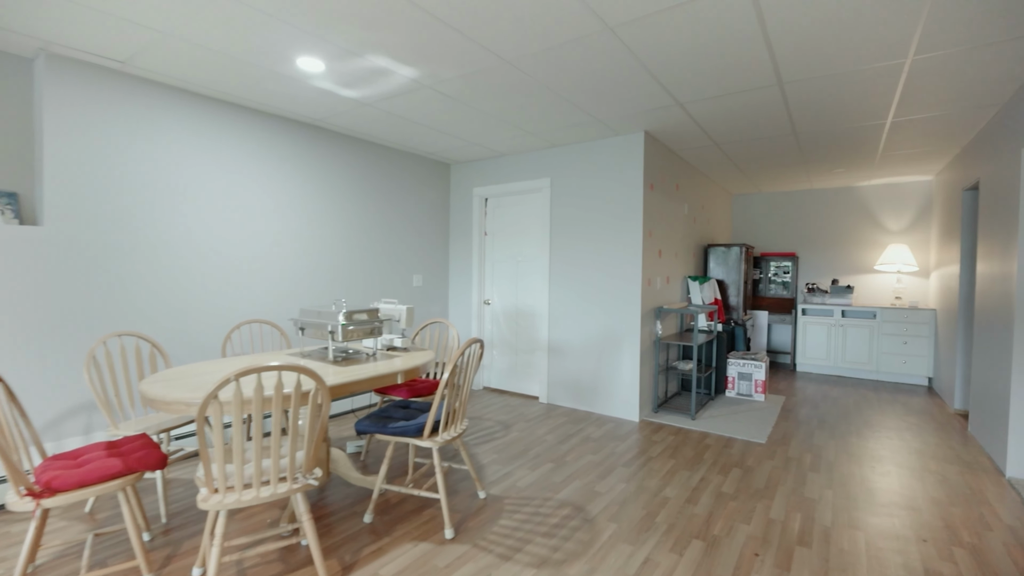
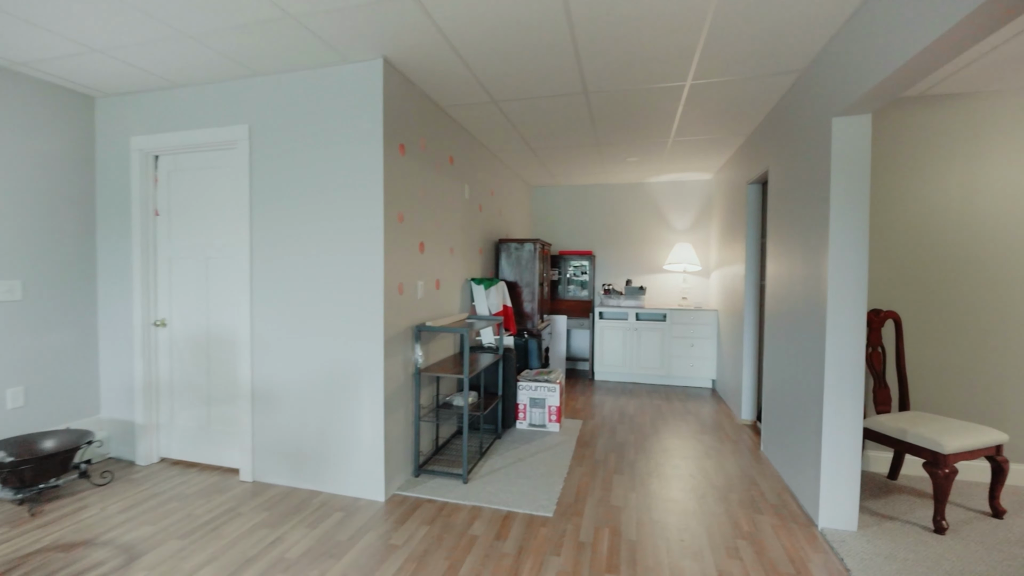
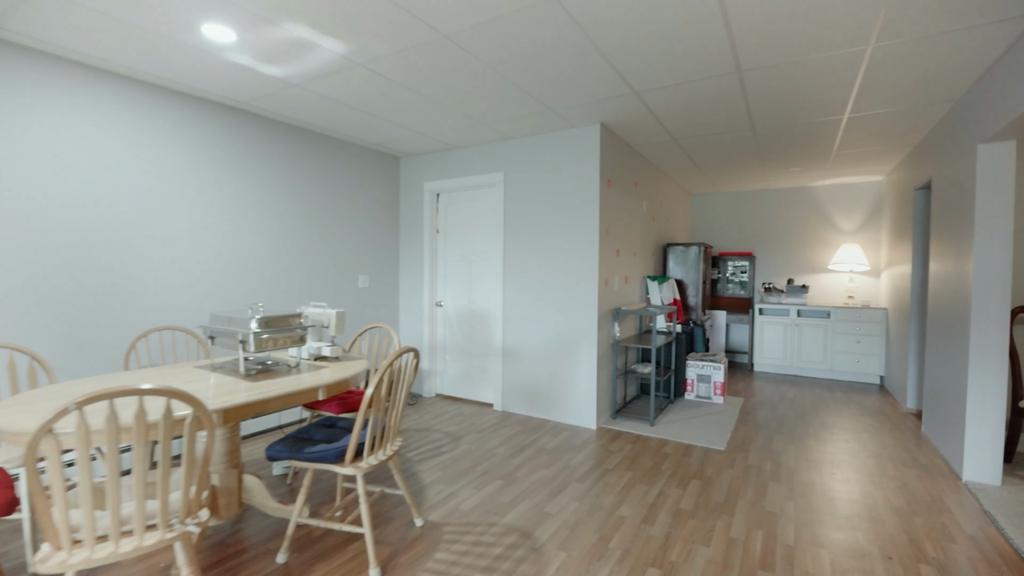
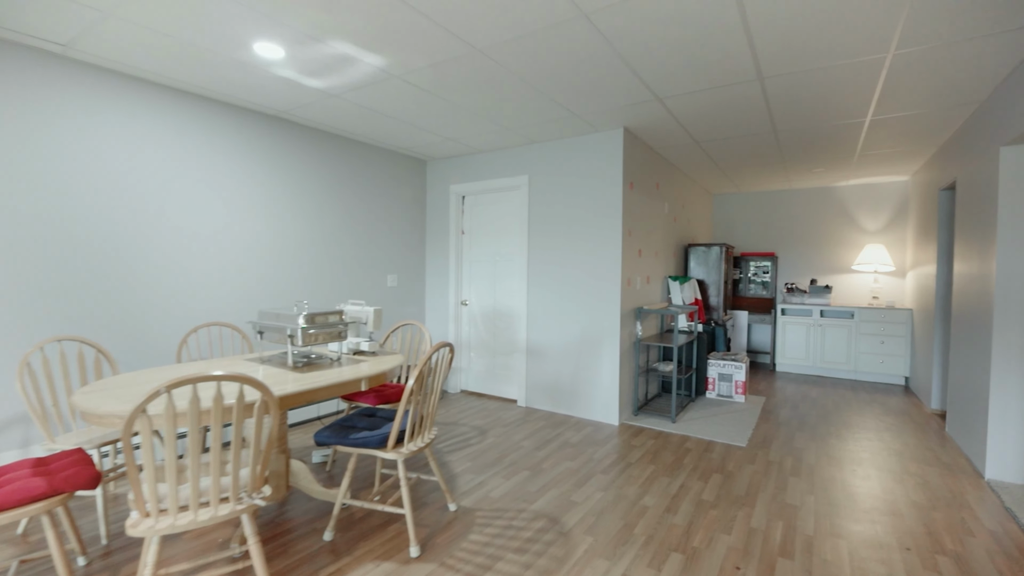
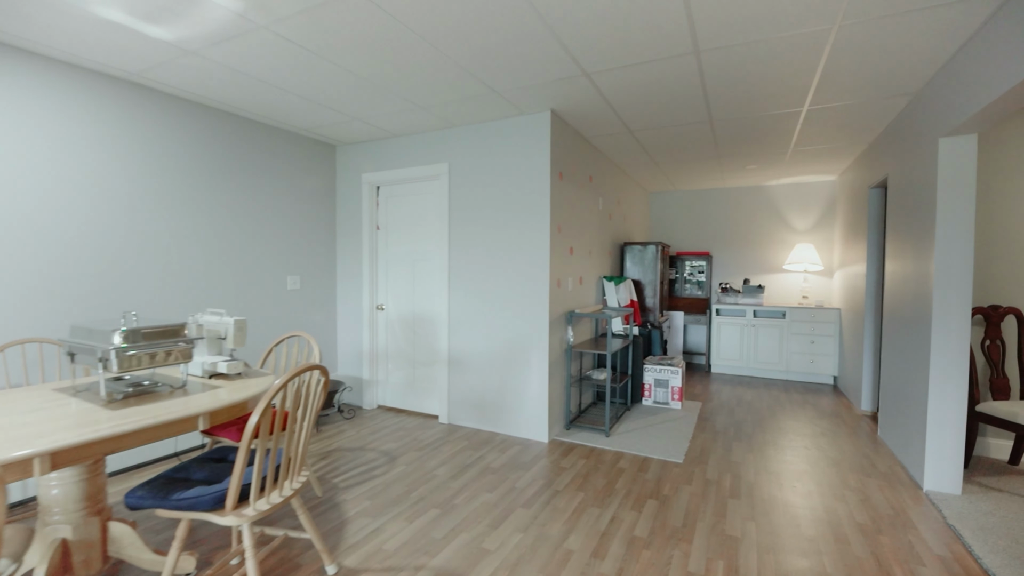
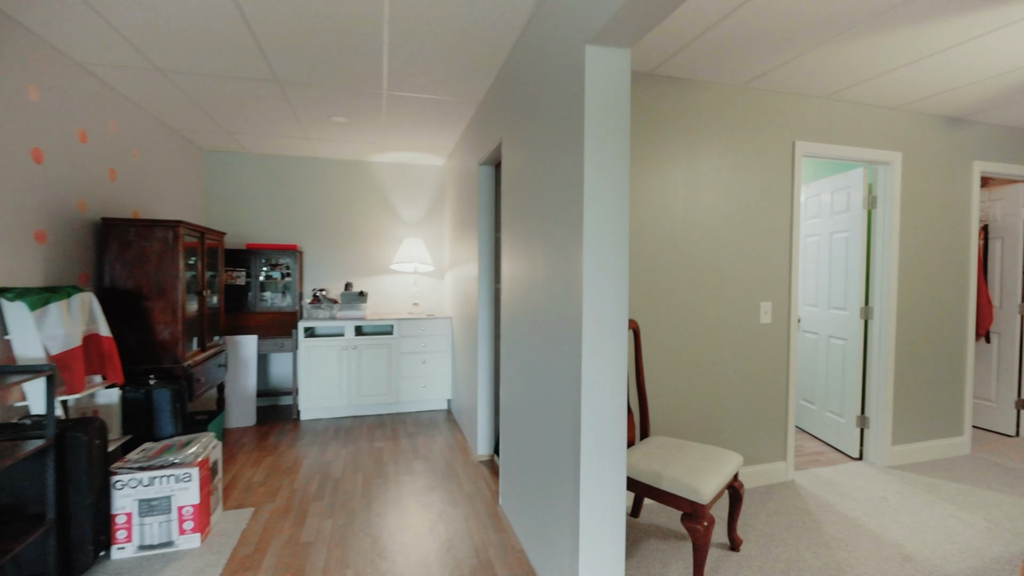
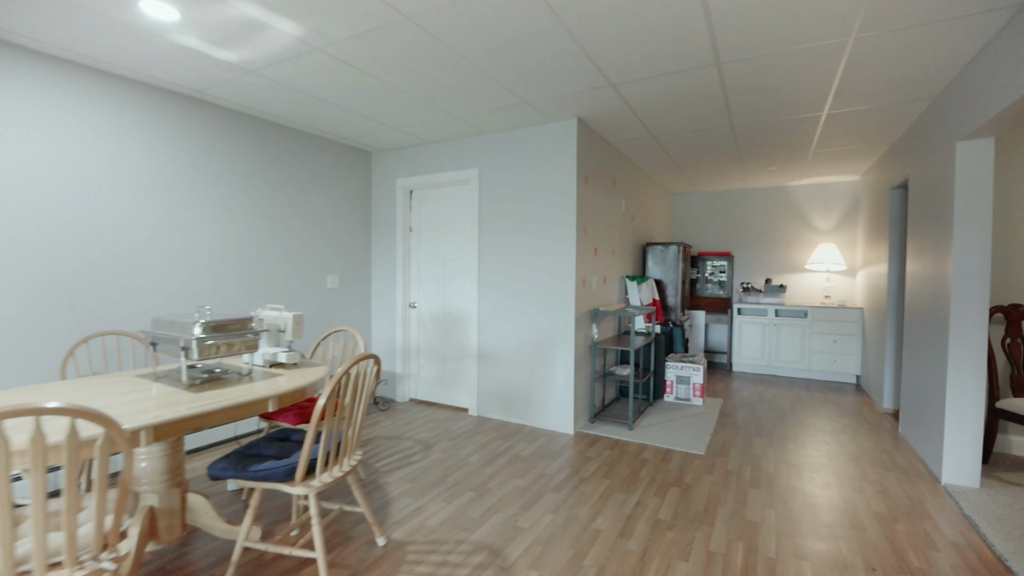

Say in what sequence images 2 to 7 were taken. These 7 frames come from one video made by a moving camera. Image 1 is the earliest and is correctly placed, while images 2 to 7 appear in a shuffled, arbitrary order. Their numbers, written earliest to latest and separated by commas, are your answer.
4, 3, 7, 5, 2, 6
